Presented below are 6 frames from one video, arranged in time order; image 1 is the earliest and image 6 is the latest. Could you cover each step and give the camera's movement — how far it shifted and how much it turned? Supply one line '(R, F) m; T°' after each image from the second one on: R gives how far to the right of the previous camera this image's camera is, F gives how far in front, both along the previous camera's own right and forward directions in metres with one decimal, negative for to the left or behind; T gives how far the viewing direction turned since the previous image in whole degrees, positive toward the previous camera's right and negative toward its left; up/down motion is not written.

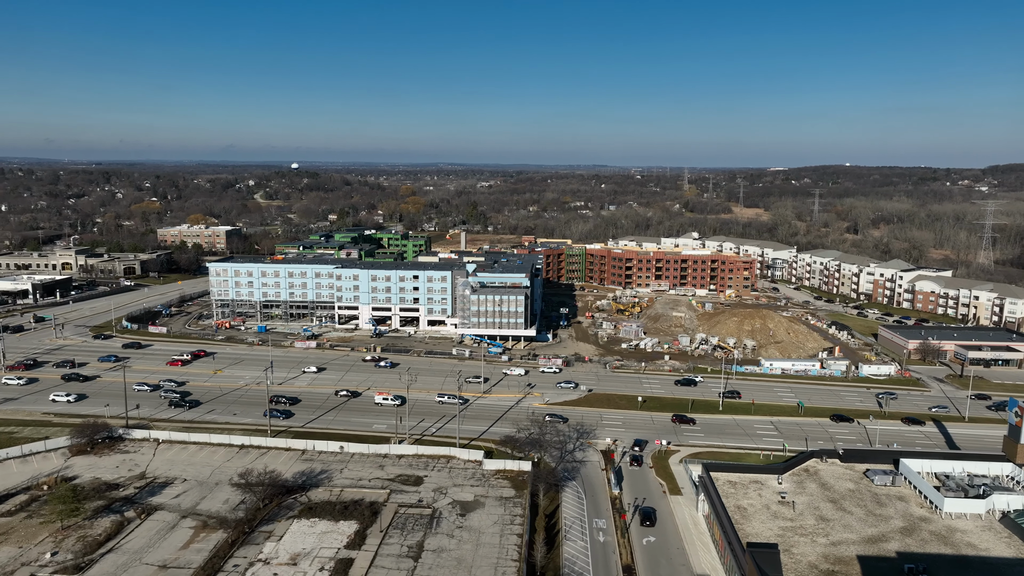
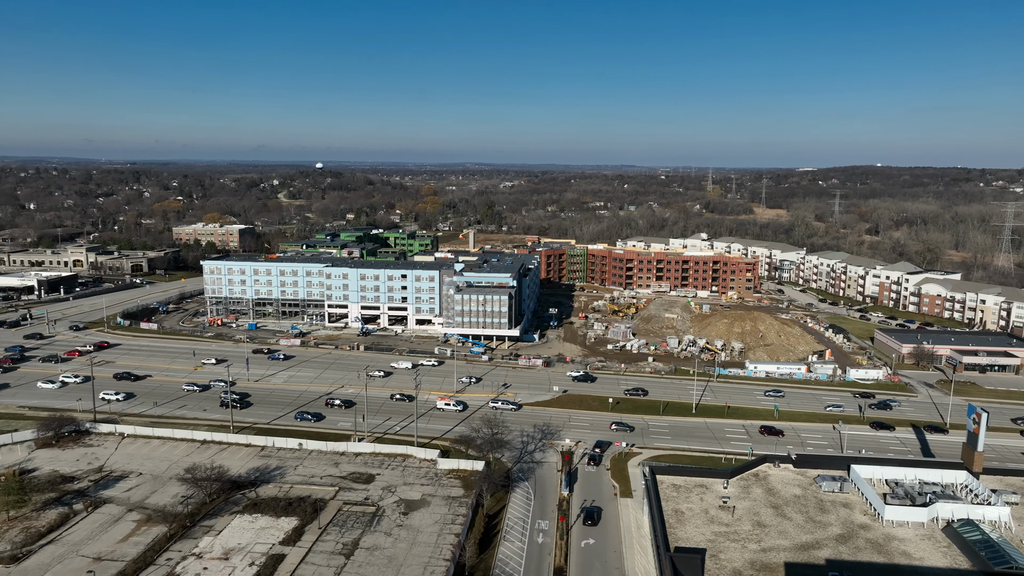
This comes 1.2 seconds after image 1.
(+2.6, +0.1) m; -2°
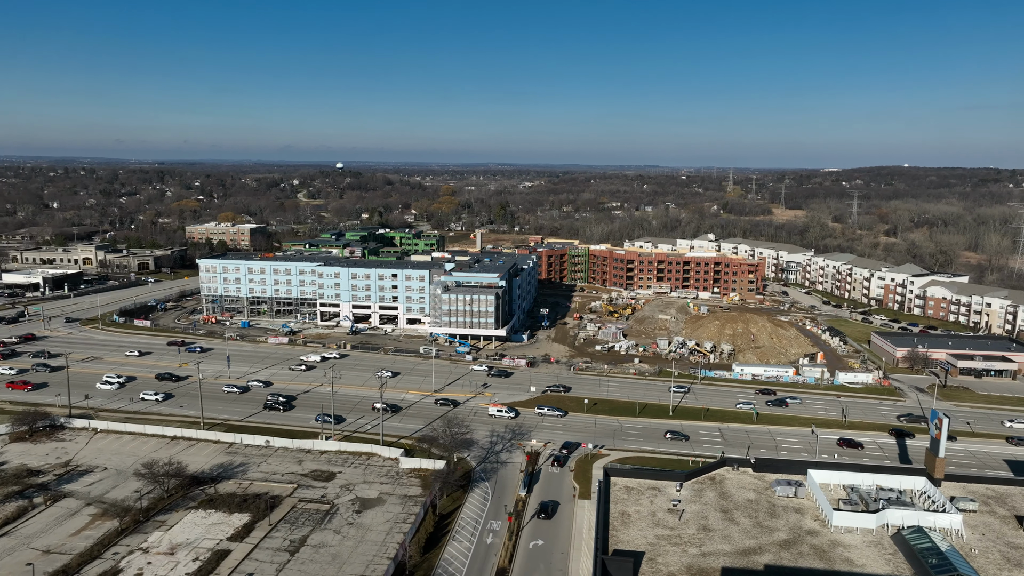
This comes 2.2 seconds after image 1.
(+2.2, +0.1) m; -2°
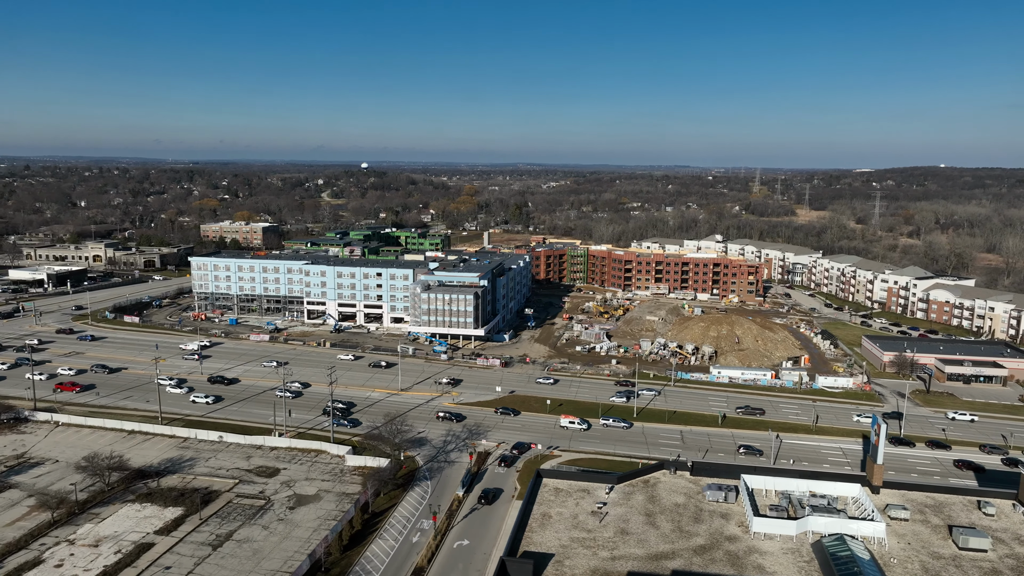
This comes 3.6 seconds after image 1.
(+3.1, +0.1) m; -2°
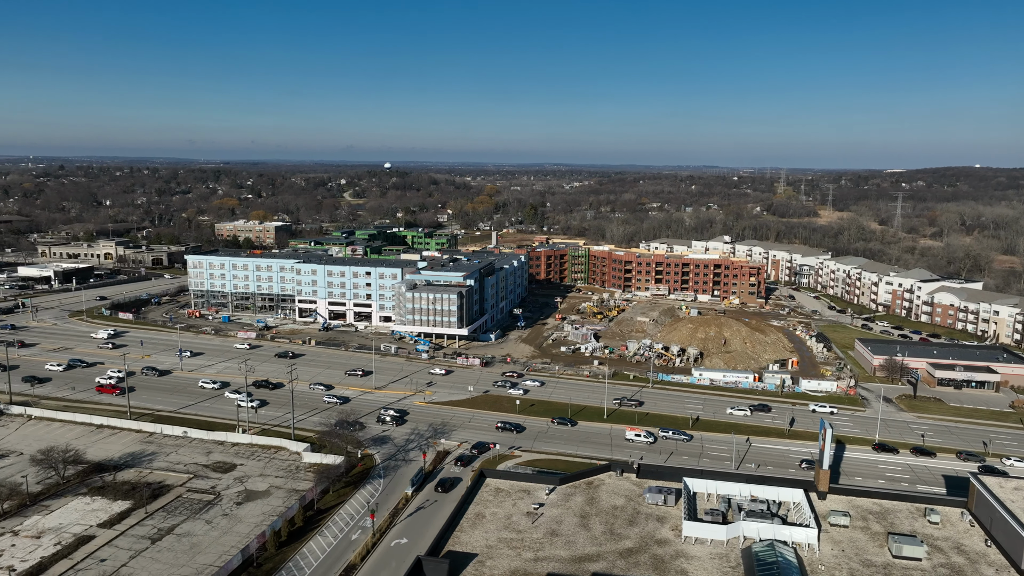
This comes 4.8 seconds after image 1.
(+2.6, +0.1) m; -2°
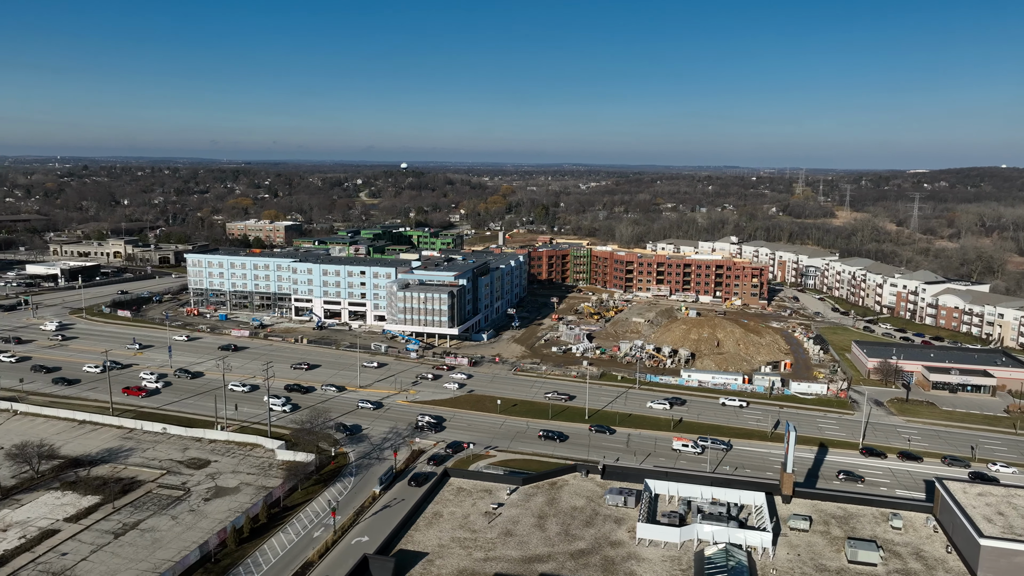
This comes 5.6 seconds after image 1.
(+1.7, 0.0) m; -1°
